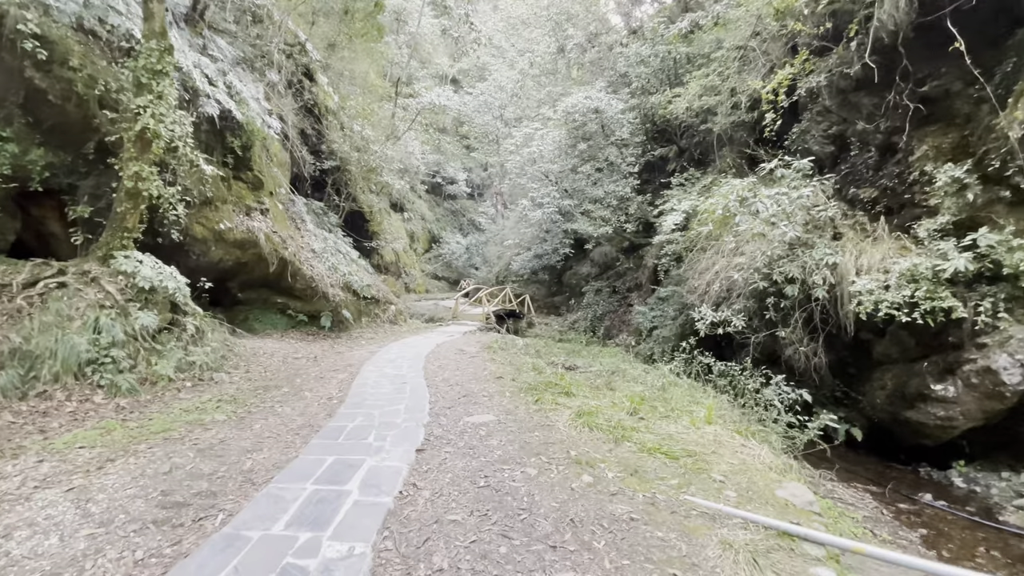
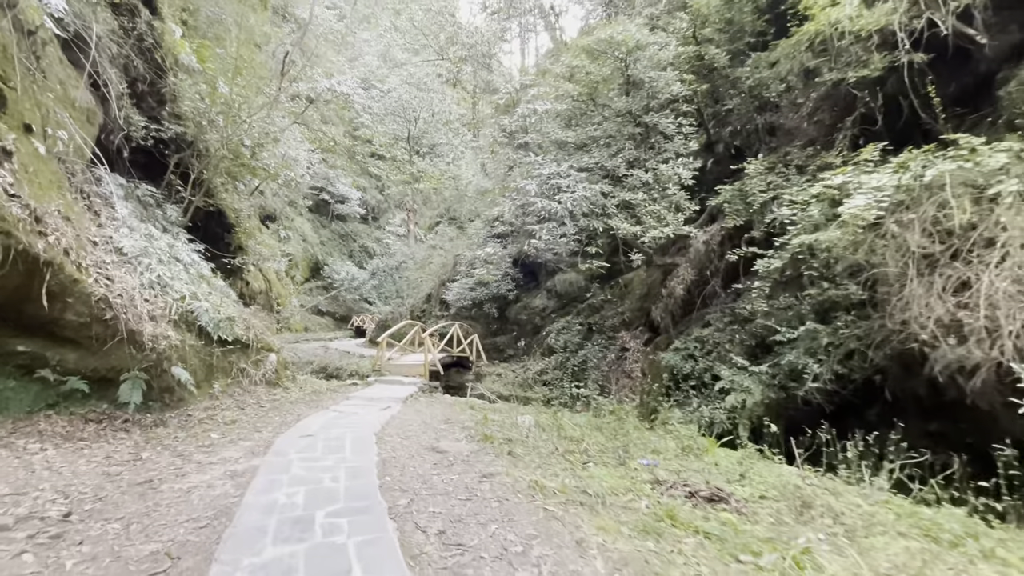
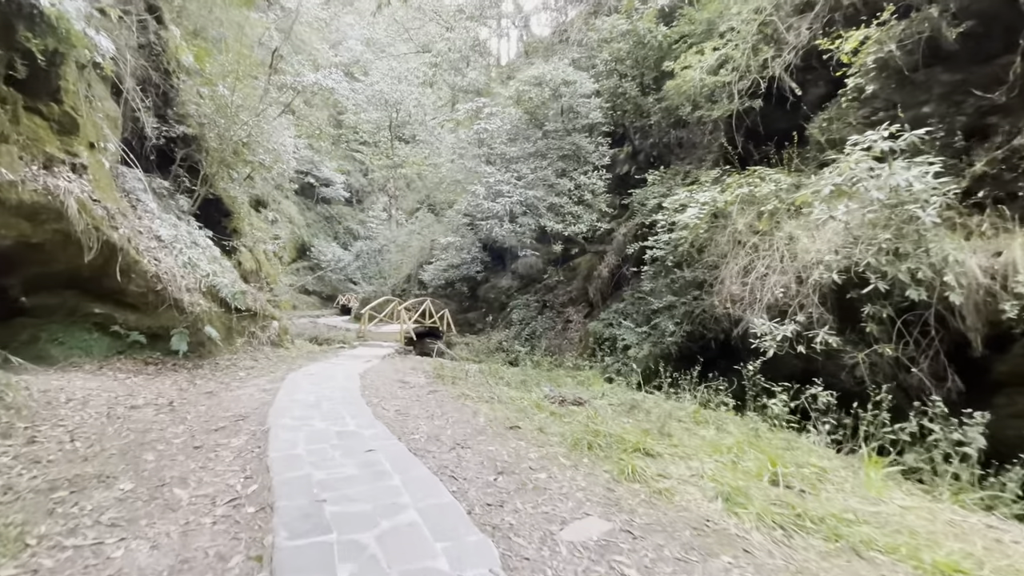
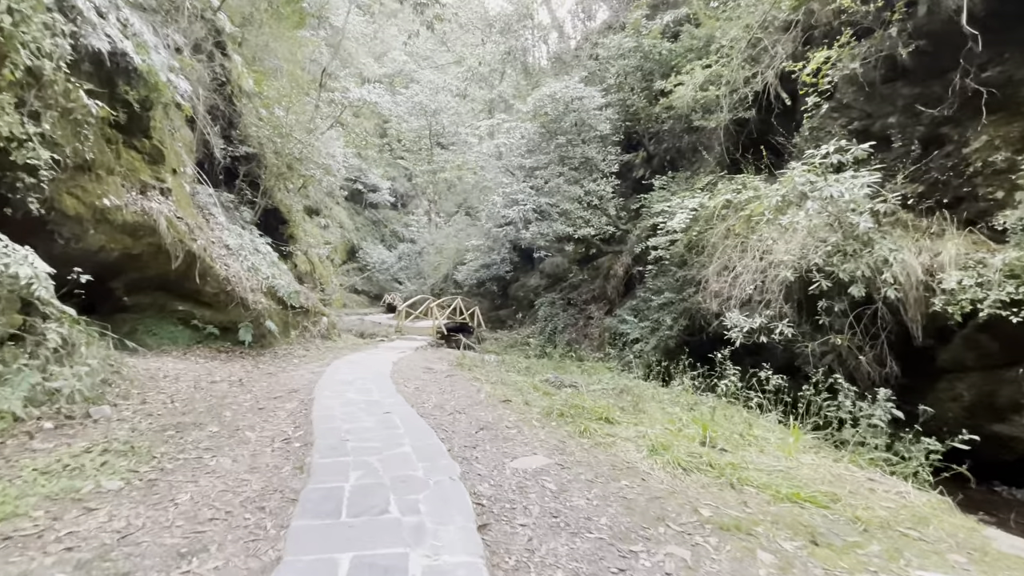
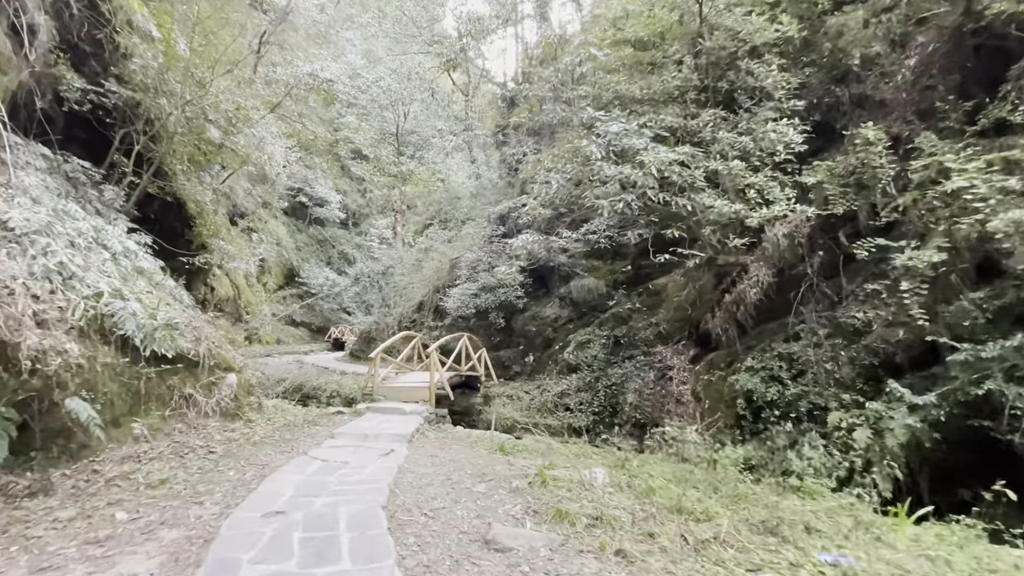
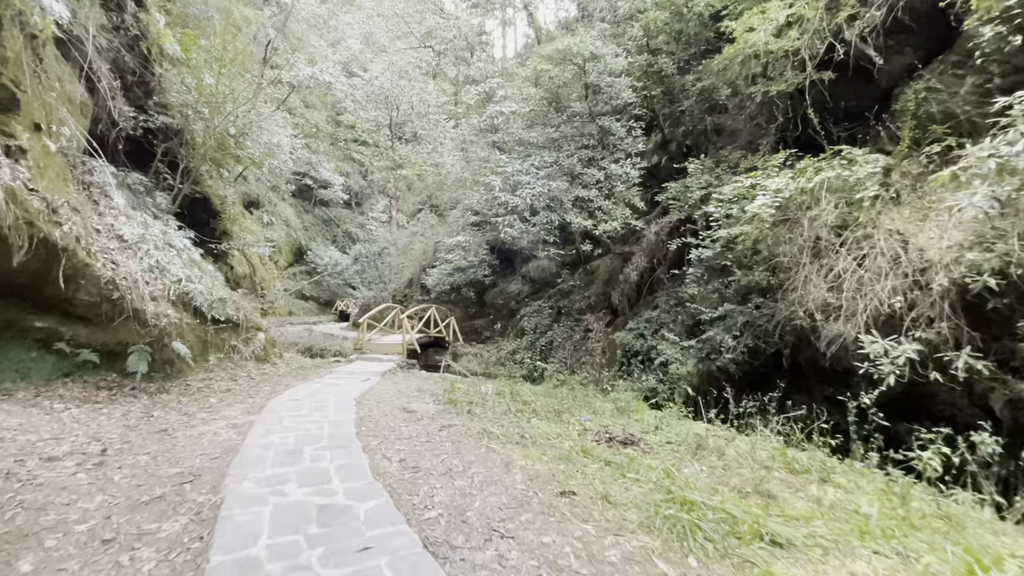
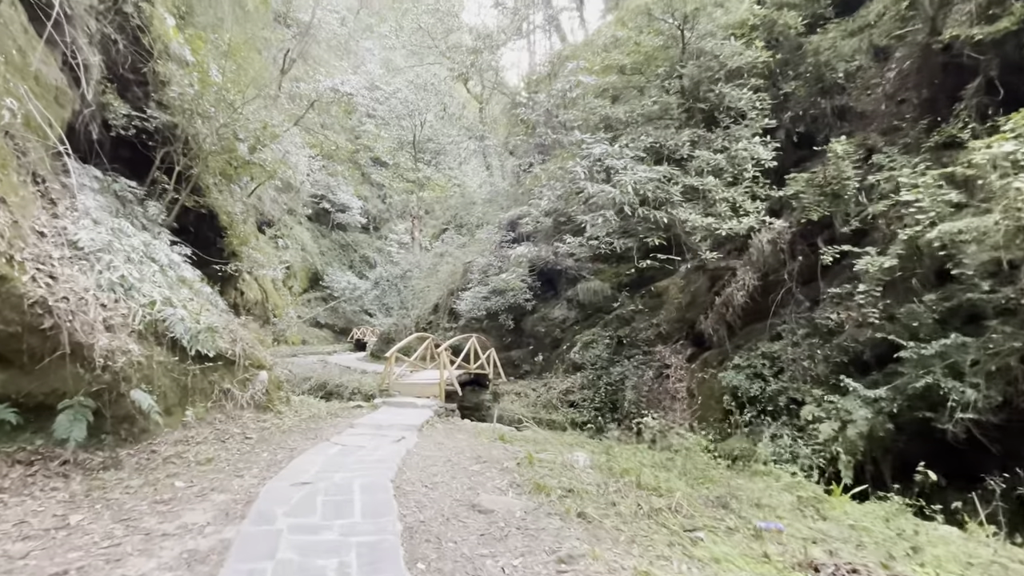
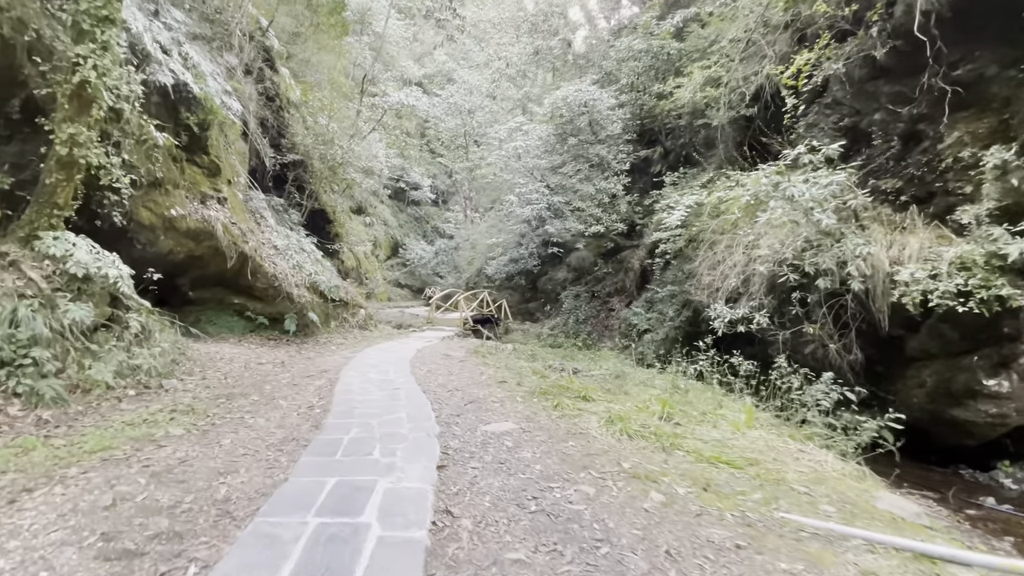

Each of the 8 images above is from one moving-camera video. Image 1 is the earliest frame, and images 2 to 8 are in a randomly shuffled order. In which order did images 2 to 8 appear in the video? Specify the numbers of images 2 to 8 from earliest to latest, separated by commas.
8, 4, 3, 6, 2, 7, 5
